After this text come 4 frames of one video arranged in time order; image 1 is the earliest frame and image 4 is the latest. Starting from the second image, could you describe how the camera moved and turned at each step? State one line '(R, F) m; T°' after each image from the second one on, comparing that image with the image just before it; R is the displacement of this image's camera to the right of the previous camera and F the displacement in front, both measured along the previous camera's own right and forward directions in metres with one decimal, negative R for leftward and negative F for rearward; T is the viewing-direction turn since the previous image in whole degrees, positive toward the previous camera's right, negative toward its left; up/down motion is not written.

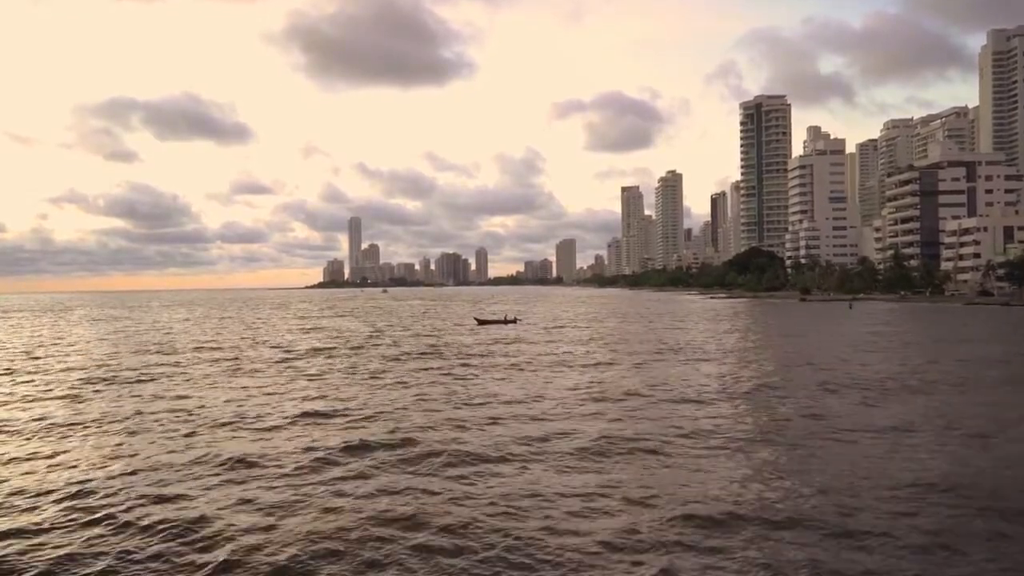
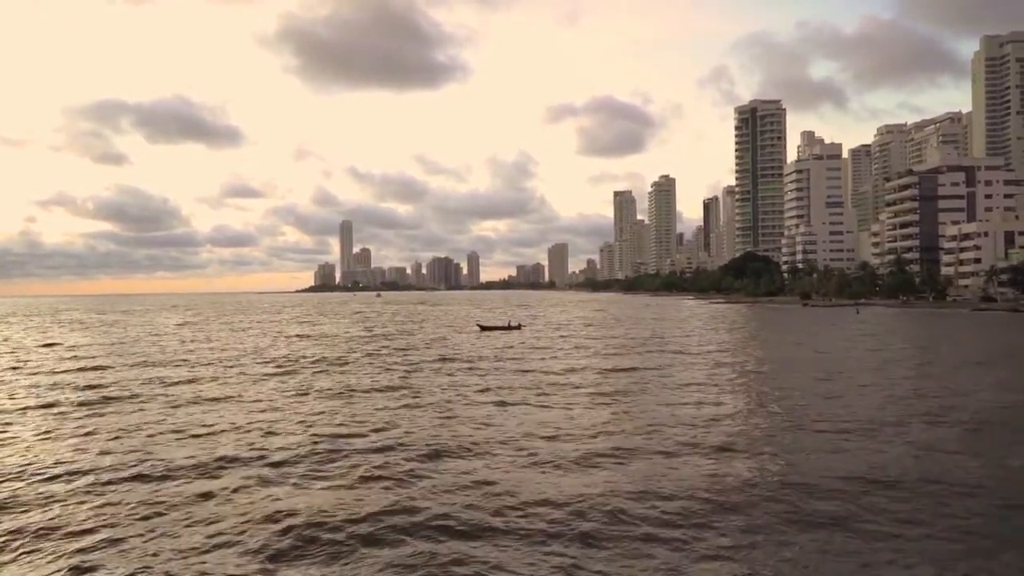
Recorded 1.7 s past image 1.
(-1.2, +1.9) m; +1°
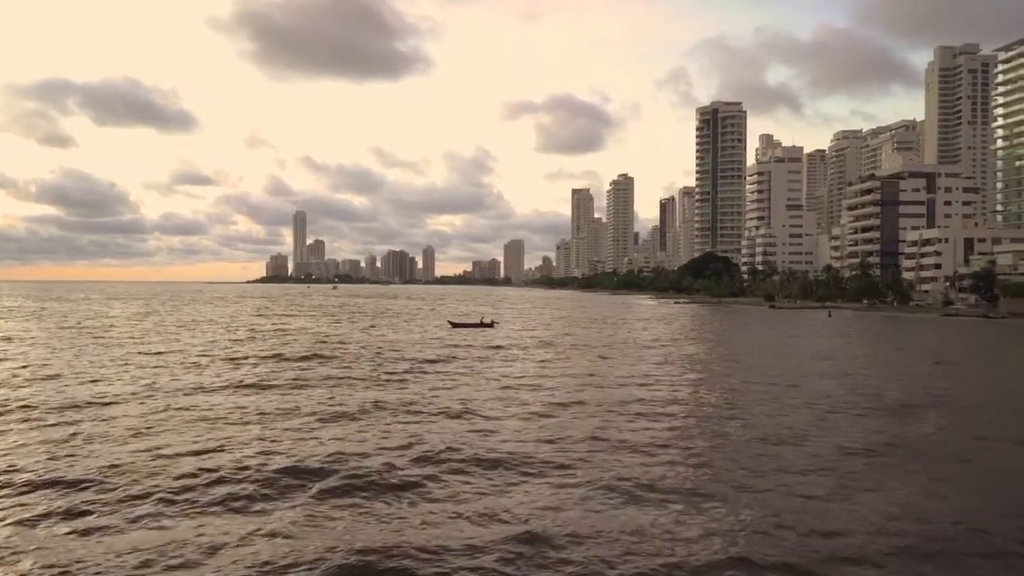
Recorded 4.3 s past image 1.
(-1.9, +2.9) m; +3°
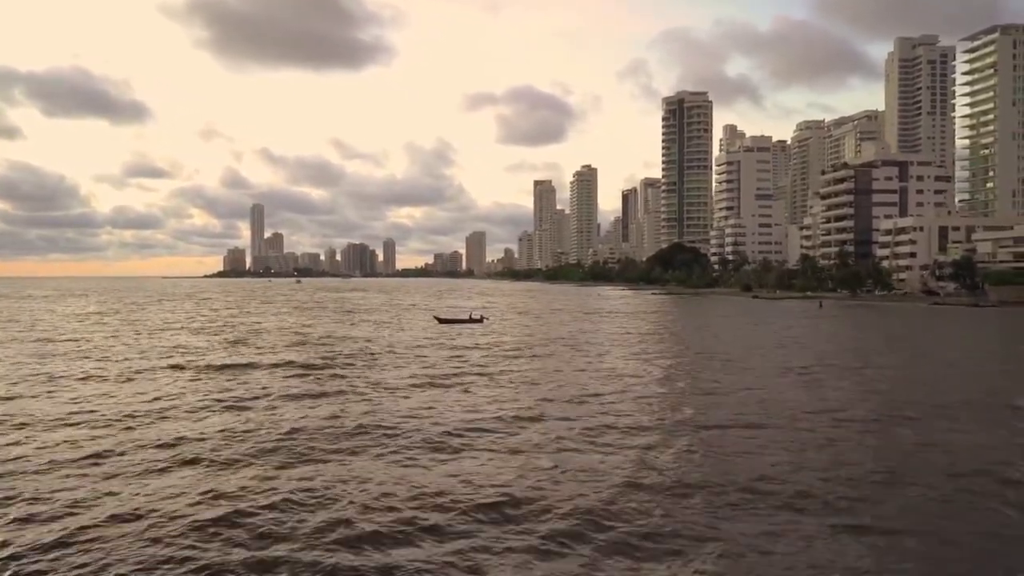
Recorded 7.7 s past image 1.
(-2.7, +3.5) m; +3°
